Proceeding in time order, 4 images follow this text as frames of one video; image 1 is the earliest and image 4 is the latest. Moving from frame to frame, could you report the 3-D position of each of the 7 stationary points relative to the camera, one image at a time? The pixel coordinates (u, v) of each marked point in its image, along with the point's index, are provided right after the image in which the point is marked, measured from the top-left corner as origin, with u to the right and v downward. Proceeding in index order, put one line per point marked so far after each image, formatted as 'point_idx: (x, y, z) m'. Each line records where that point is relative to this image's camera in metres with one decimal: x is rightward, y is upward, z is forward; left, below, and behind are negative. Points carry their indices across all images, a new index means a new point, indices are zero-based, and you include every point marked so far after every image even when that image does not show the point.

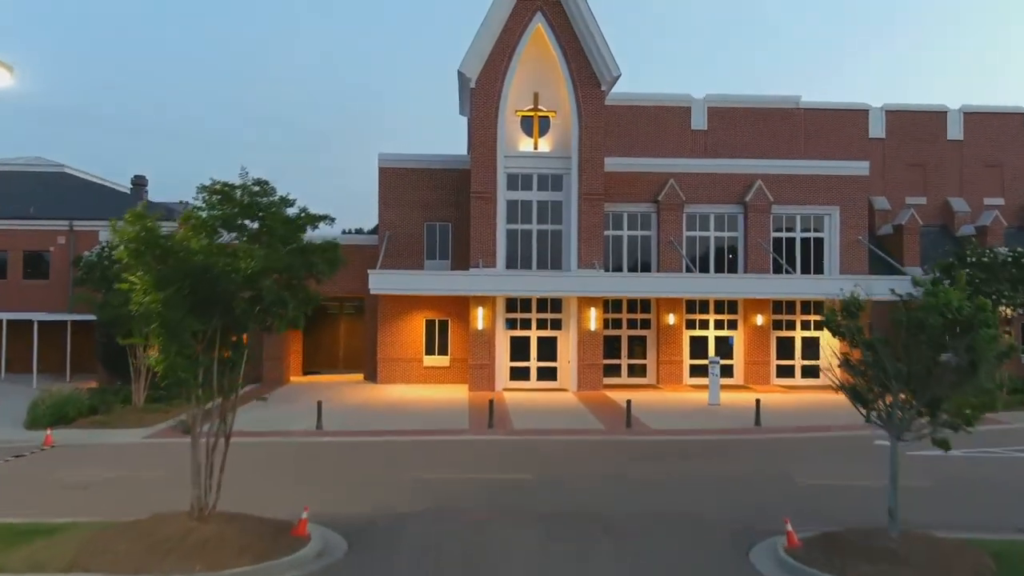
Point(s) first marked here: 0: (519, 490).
0: (+0.1, -3.0, +12.8) m
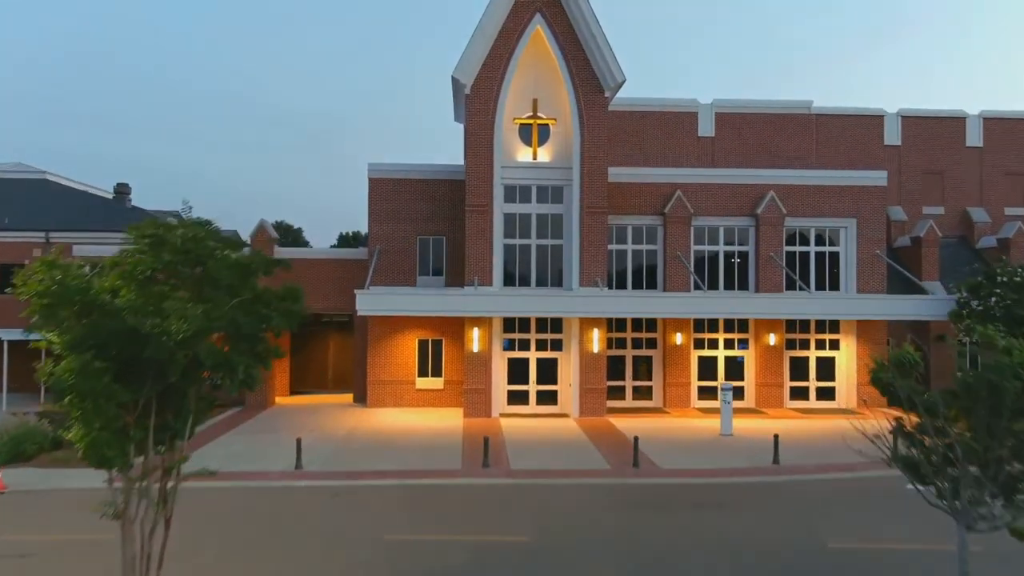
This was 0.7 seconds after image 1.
0: (0.0, -3.5, +11.2) m
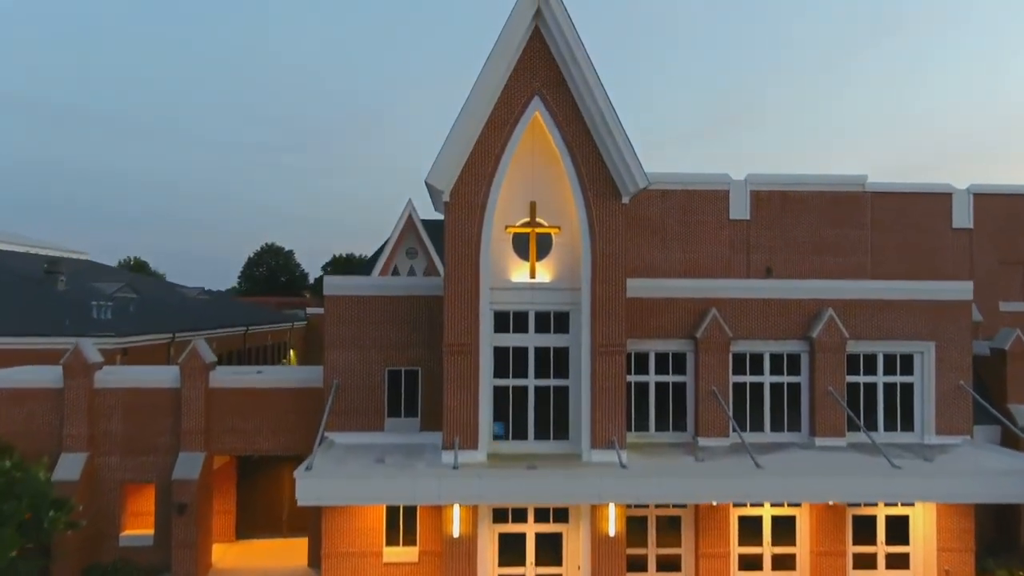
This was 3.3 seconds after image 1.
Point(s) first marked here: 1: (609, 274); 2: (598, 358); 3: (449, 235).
0: (-0.2, -7.0, +6.0) m
1: (+2.1, +0.3, +18.4) m
2: (+1.9, -1.5, +18.4) m
3: (-1.3, +1.2, +18.3) m
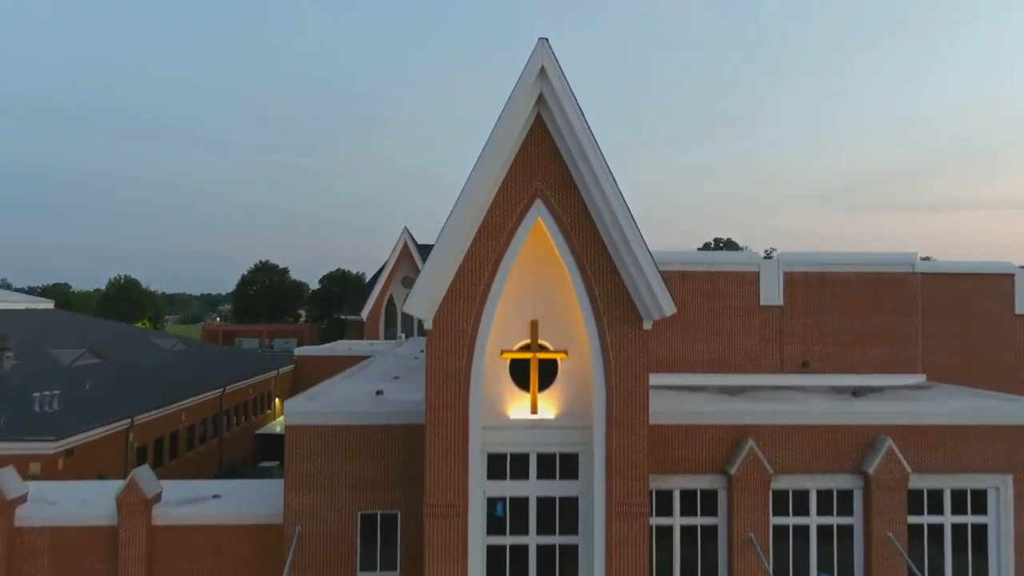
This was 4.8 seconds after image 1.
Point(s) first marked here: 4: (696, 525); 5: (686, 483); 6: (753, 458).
0: (-0.2, -9.5, +2.7) m
1: (+2.0, -2.2, +15.1) m
2: (+1.8, -4.0, +15.1) m
3: (-1.4, -1.4, +15.0) m
4: (+3.8, -4.9, +17.5) m
5: (+3.5, -4.0, +17.3) m
6: (+4.8, -3.4, +16.9) m
